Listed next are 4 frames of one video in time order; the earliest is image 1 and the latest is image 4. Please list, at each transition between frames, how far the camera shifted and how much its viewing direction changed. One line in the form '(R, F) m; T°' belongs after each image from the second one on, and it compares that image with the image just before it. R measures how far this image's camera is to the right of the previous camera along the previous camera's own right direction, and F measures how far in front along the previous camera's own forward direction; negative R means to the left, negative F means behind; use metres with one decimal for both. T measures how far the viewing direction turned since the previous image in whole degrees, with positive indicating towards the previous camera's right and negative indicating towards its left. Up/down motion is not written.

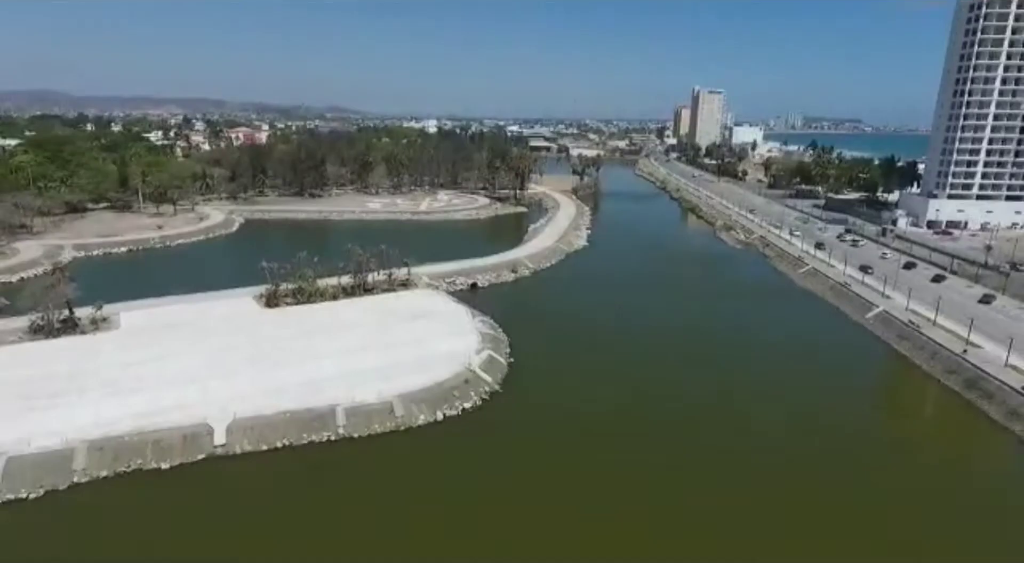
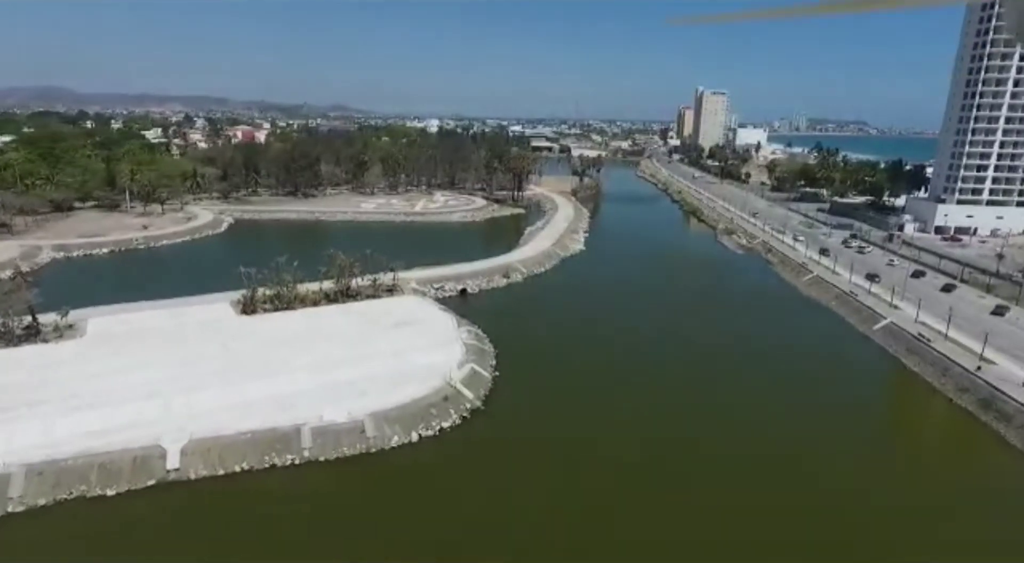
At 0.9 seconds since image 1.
(+0.9, +2.0) m; 0°
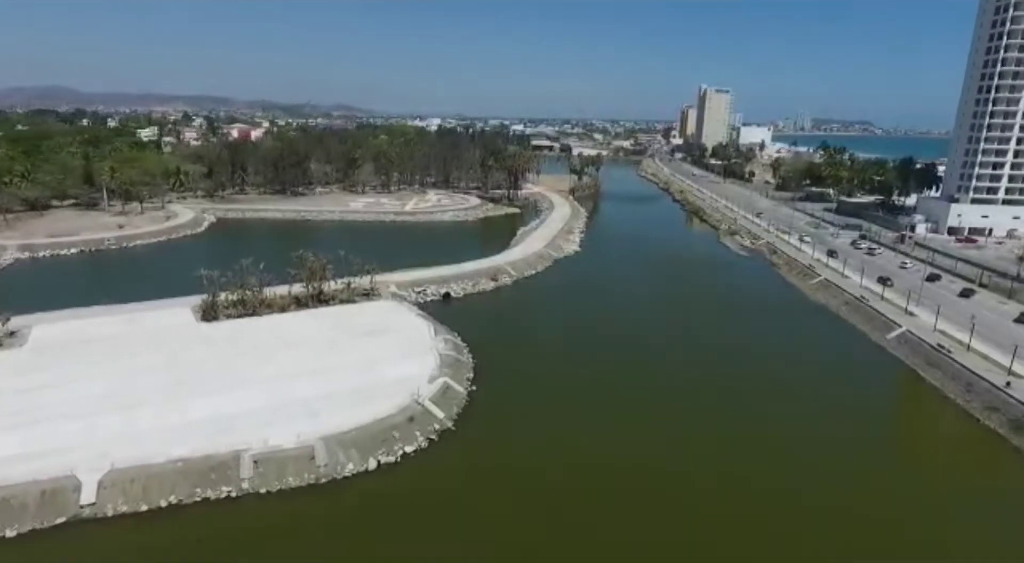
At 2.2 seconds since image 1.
(+1.2, +3.1) m; 0°
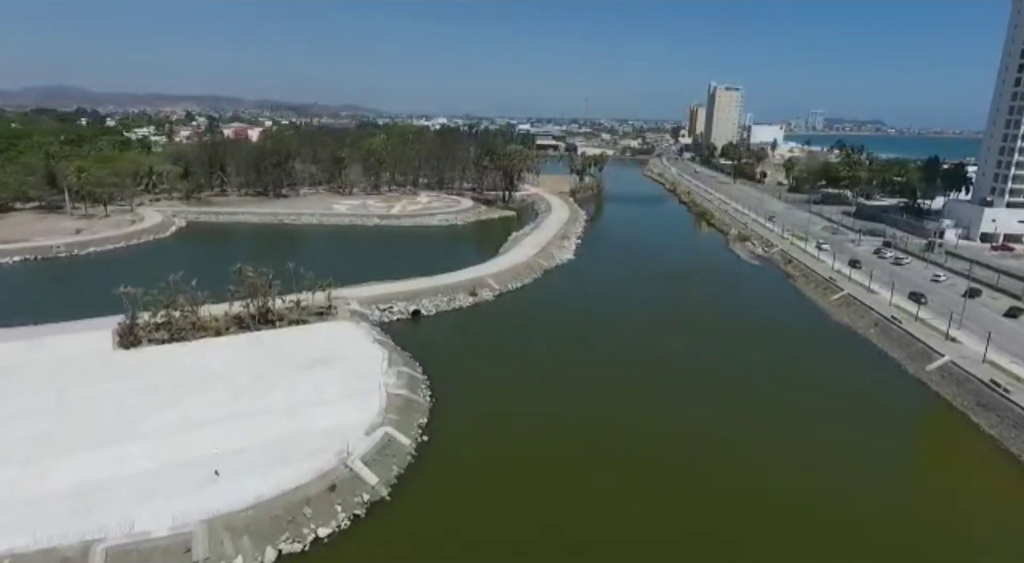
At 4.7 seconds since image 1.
(+1.9, +5.5) m; -1°
